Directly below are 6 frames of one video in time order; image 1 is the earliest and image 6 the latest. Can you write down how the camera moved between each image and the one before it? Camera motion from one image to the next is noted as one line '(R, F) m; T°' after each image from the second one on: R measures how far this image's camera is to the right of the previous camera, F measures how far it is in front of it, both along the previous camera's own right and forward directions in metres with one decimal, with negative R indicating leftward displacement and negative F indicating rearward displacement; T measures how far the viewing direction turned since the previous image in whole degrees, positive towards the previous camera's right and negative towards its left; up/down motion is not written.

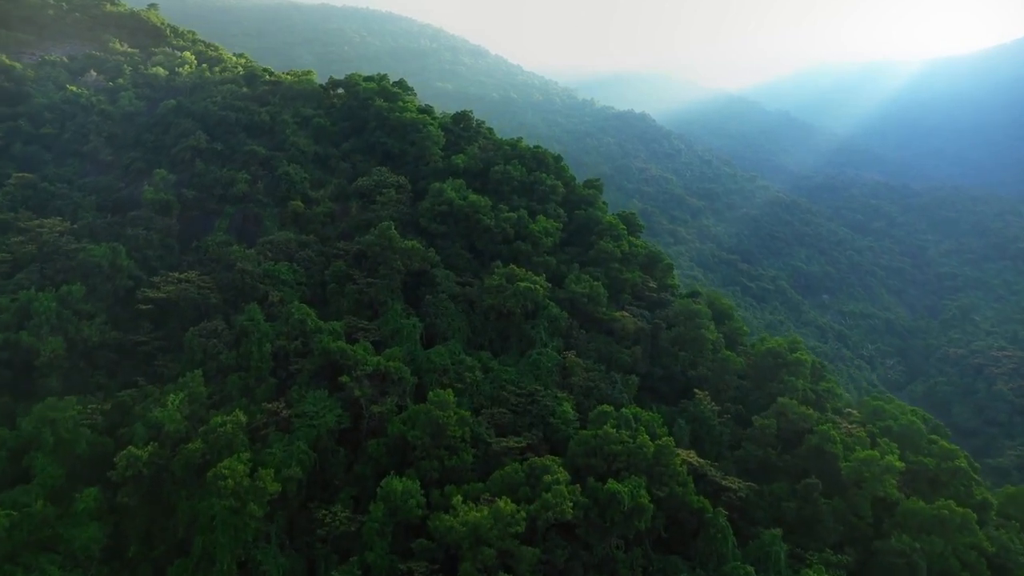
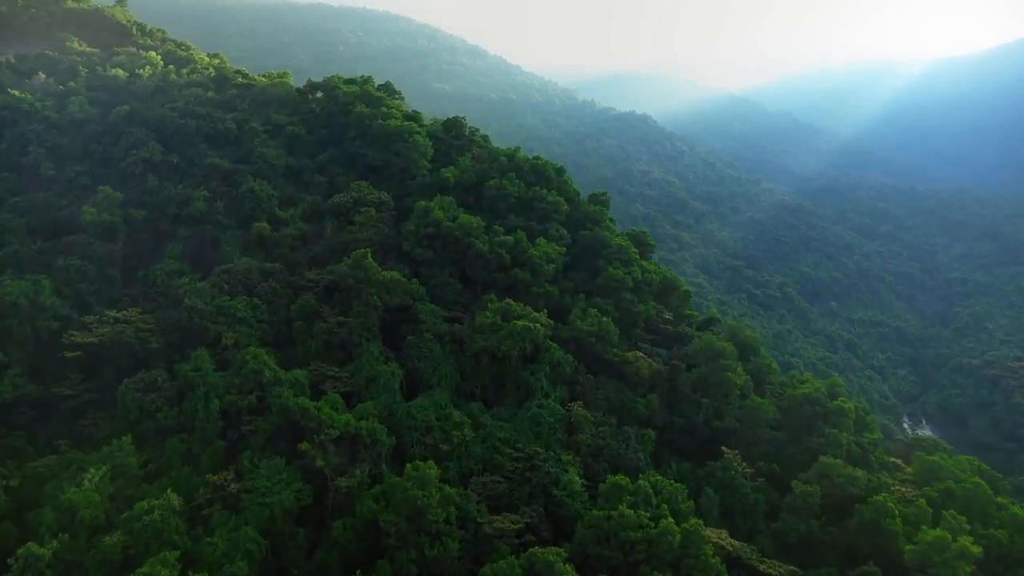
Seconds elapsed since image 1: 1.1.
(+0.1, +3.1) m; 0°
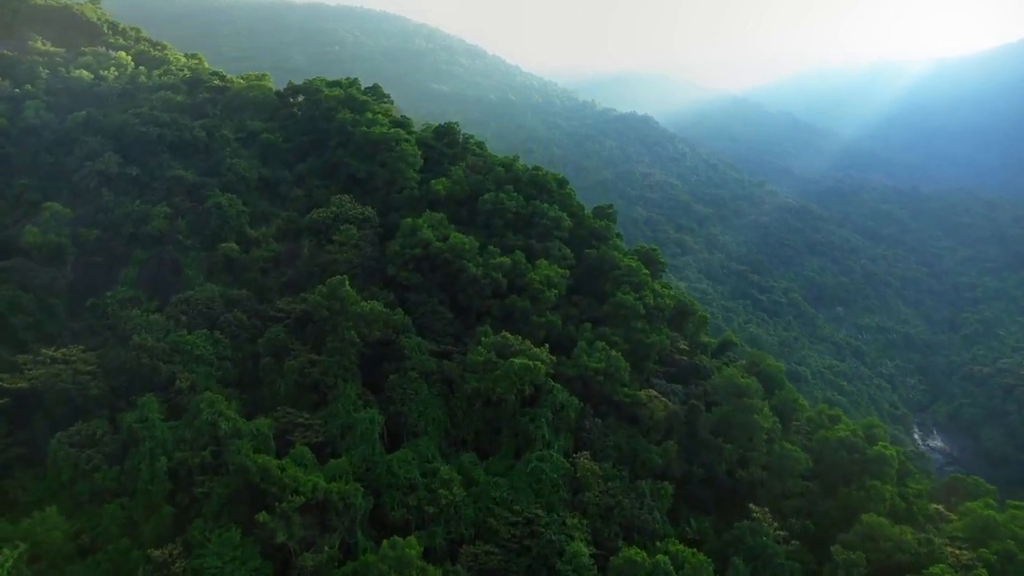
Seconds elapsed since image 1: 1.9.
(0.0, +2.3) m; 0°
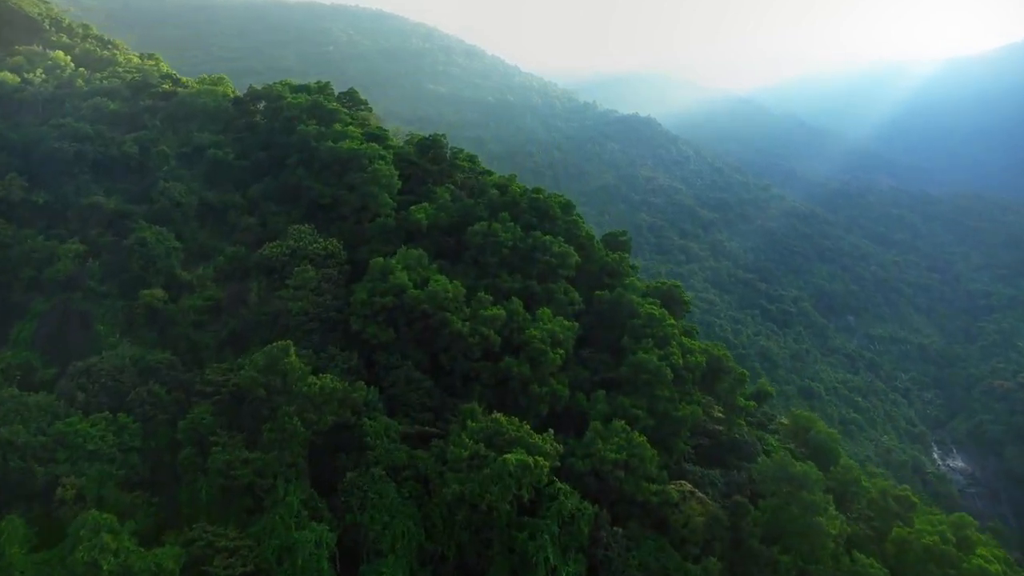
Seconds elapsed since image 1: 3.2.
(+0.1, +3.8) m; 0°
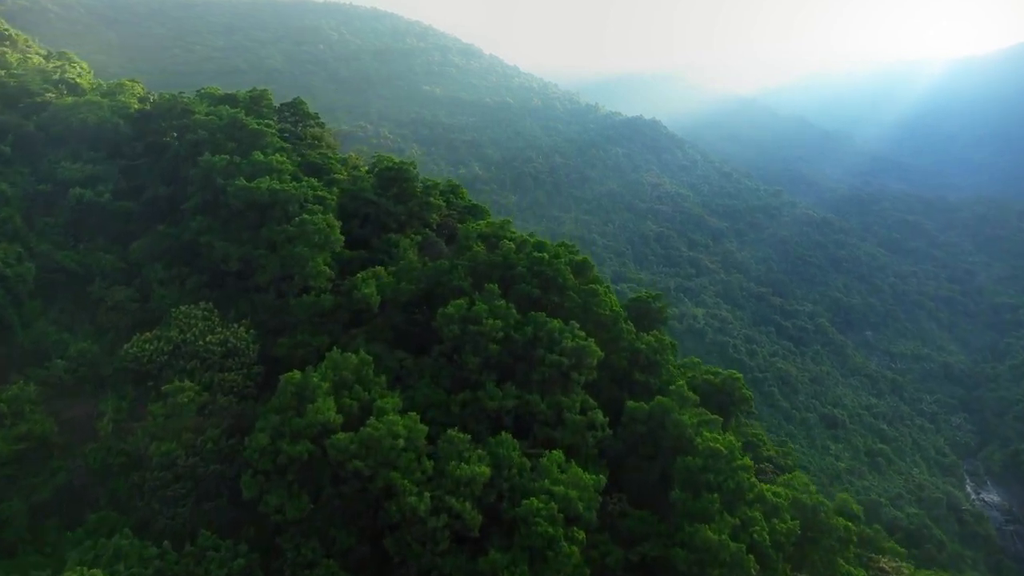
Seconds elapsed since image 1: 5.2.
(+0.1, +5.7) m; 0°
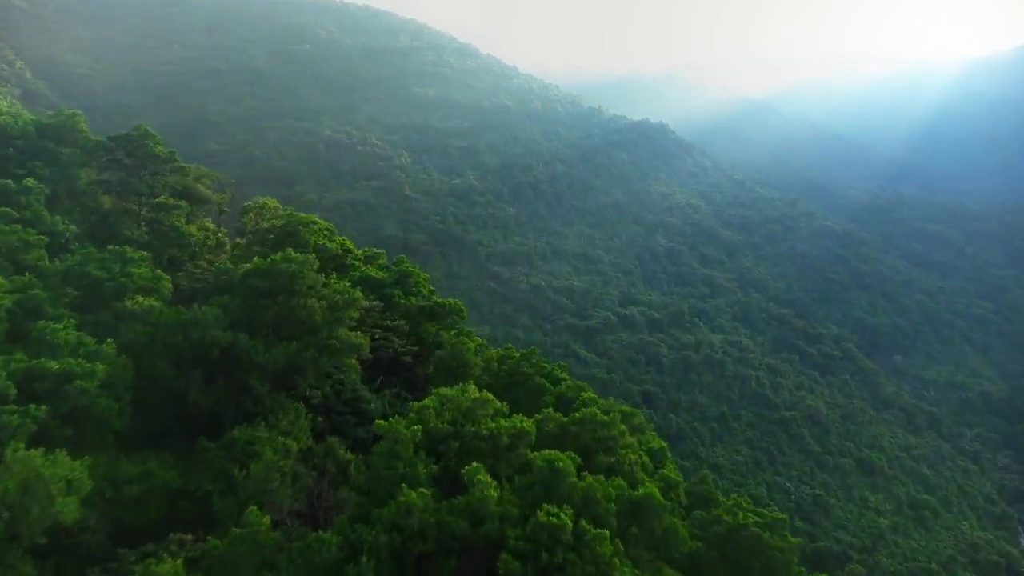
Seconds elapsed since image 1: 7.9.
(+0.1, +7.7) m; 0°
